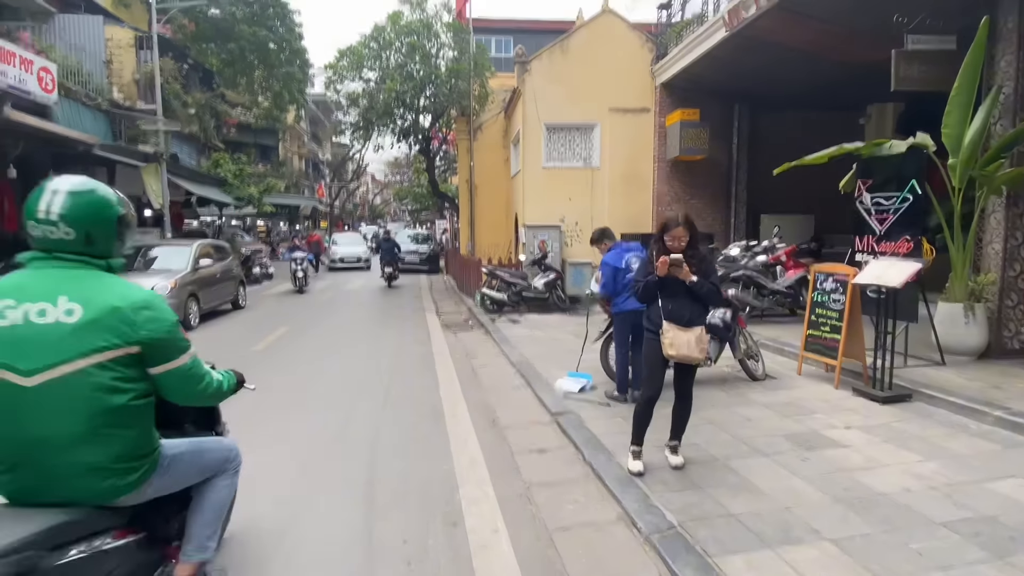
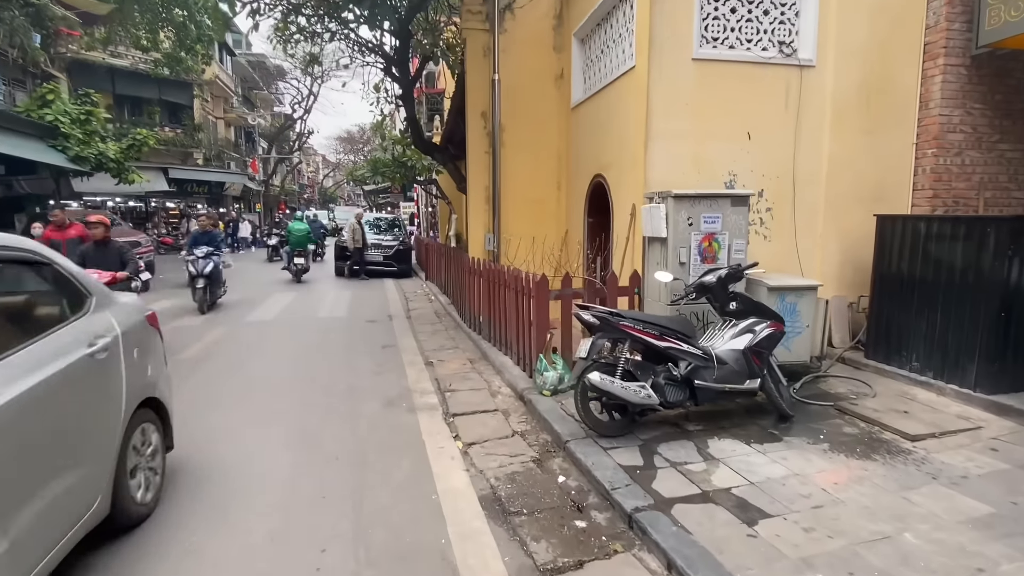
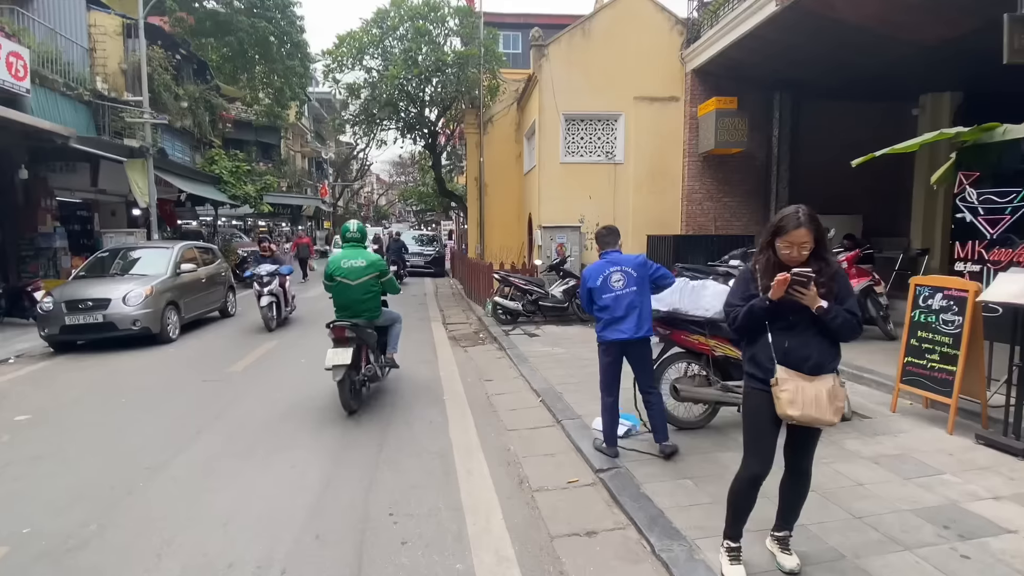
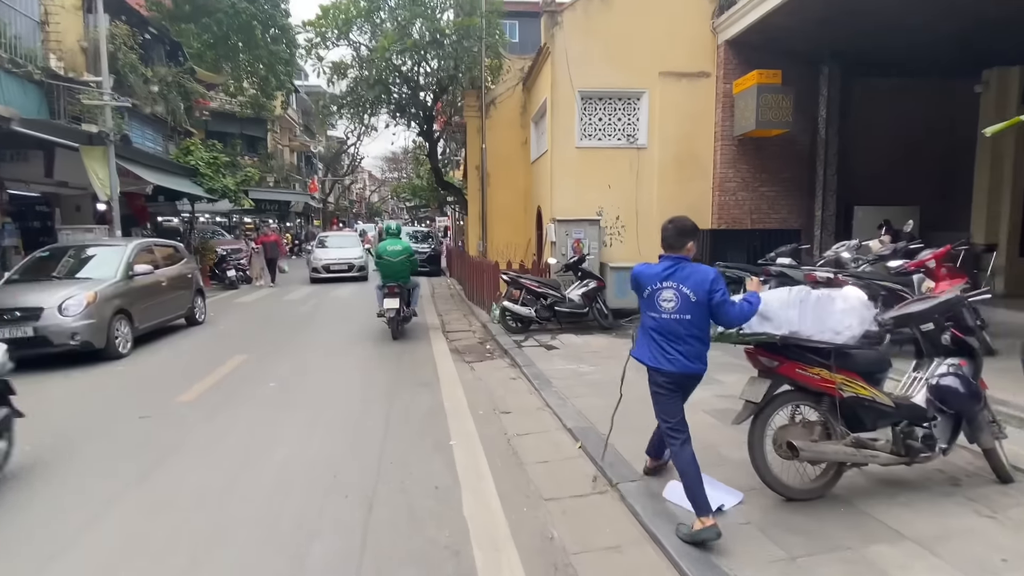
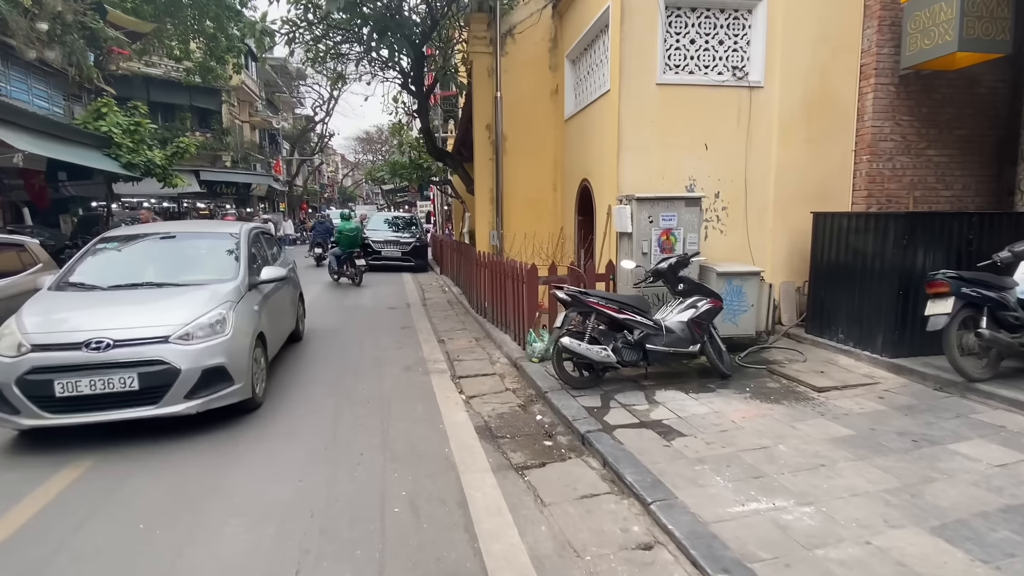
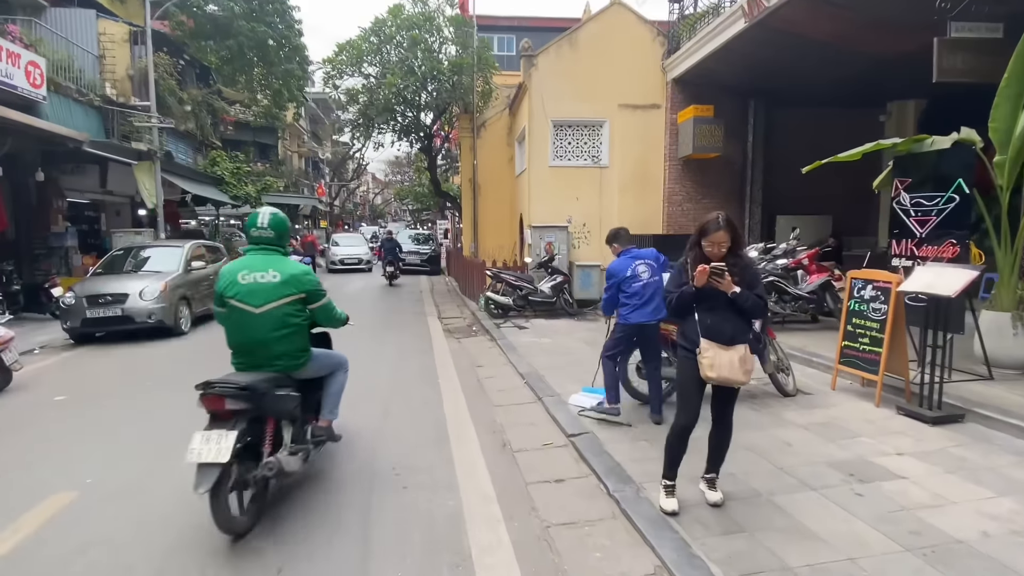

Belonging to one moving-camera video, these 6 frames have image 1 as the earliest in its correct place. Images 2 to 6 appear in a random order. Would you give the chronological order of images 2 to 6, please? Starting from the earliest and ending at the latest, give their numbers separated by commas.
6, 3, 4, 5, 2
